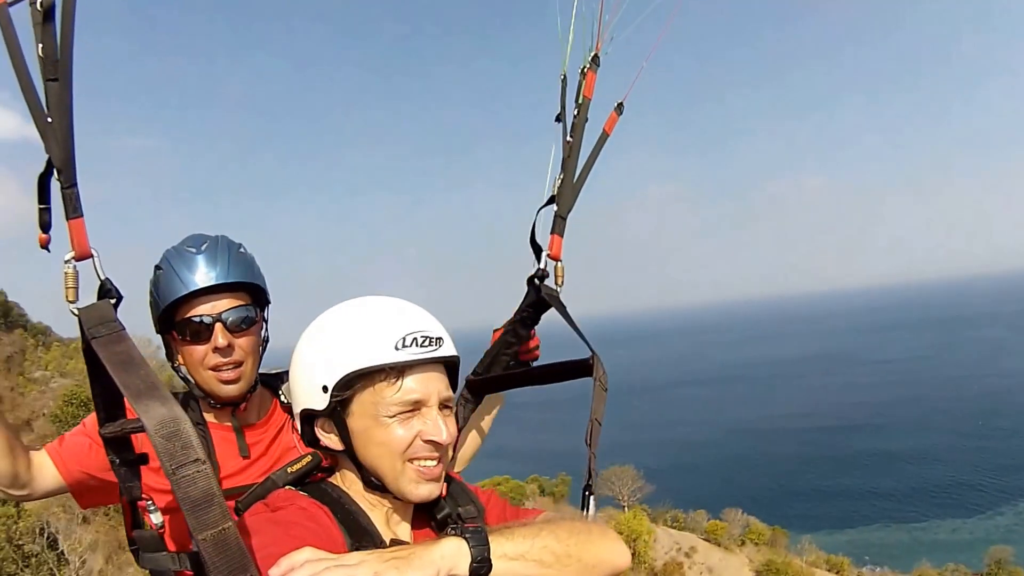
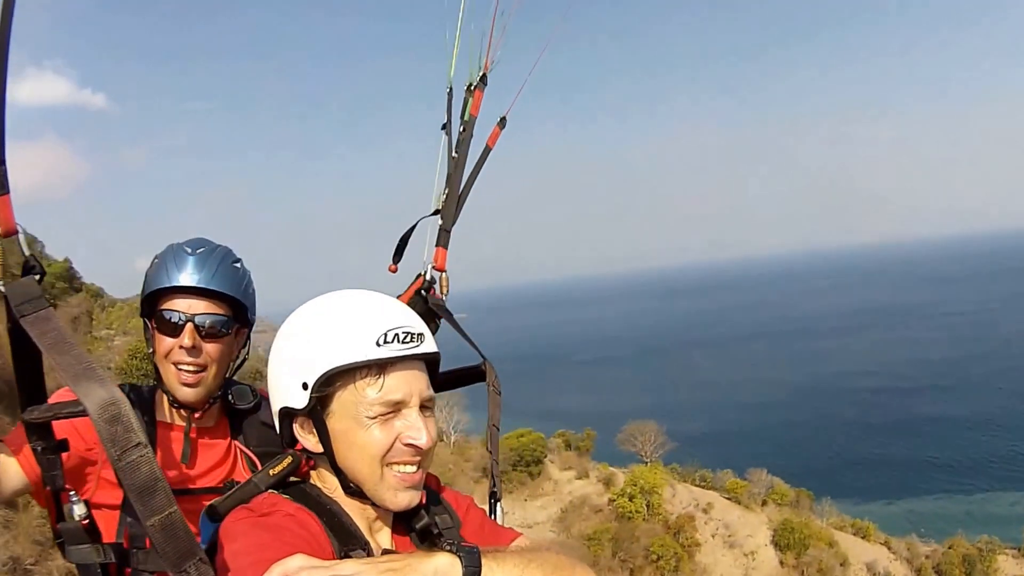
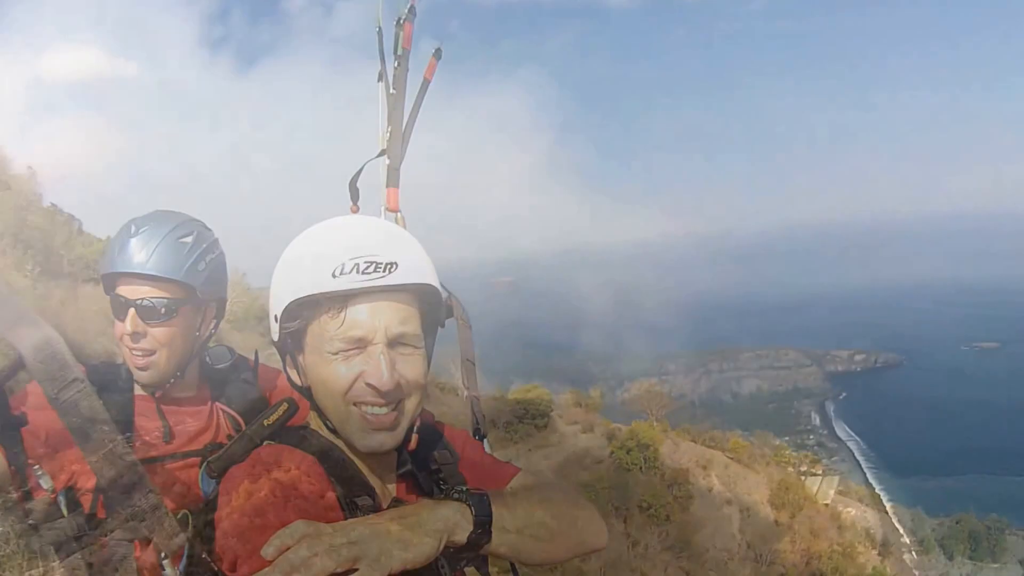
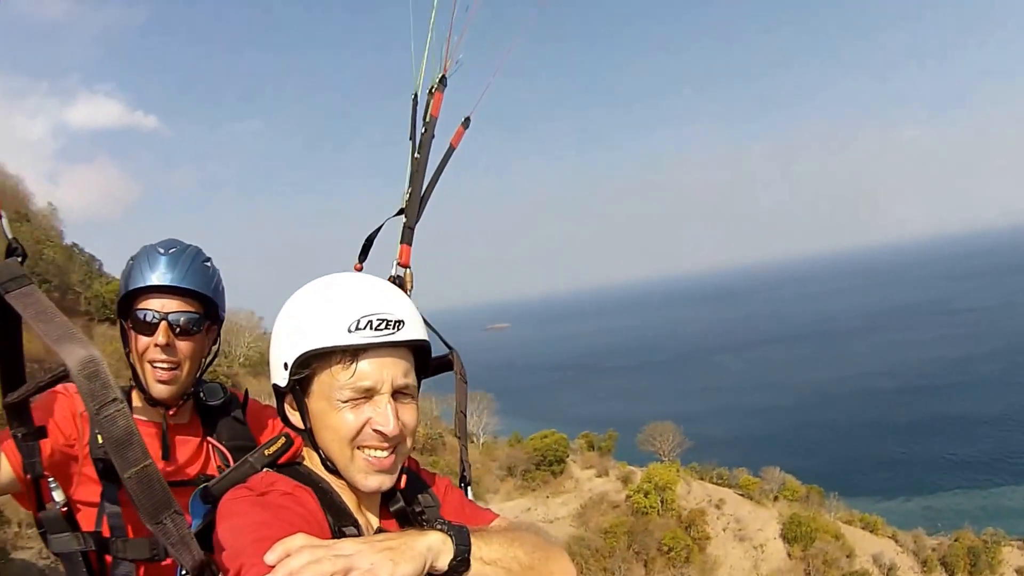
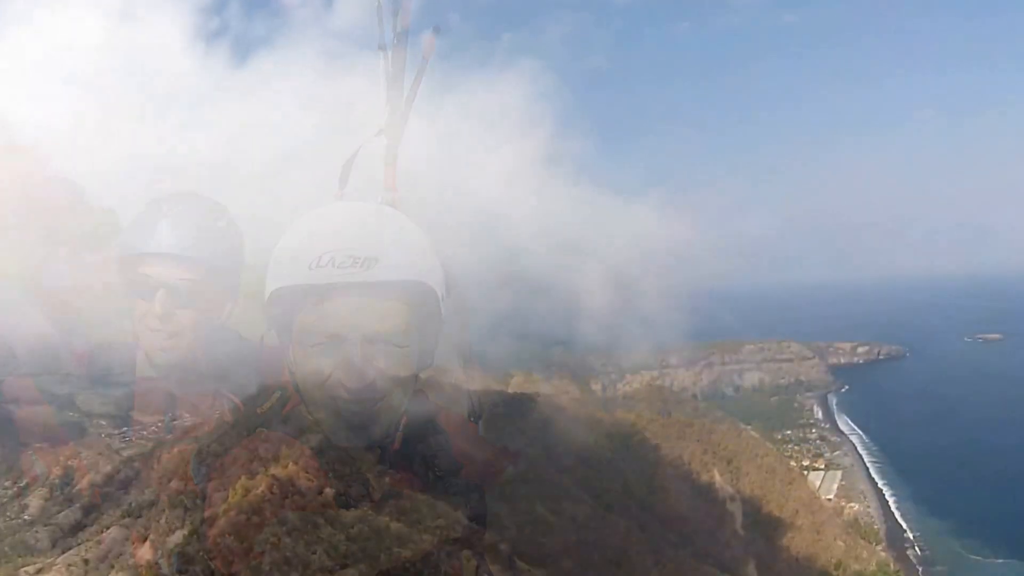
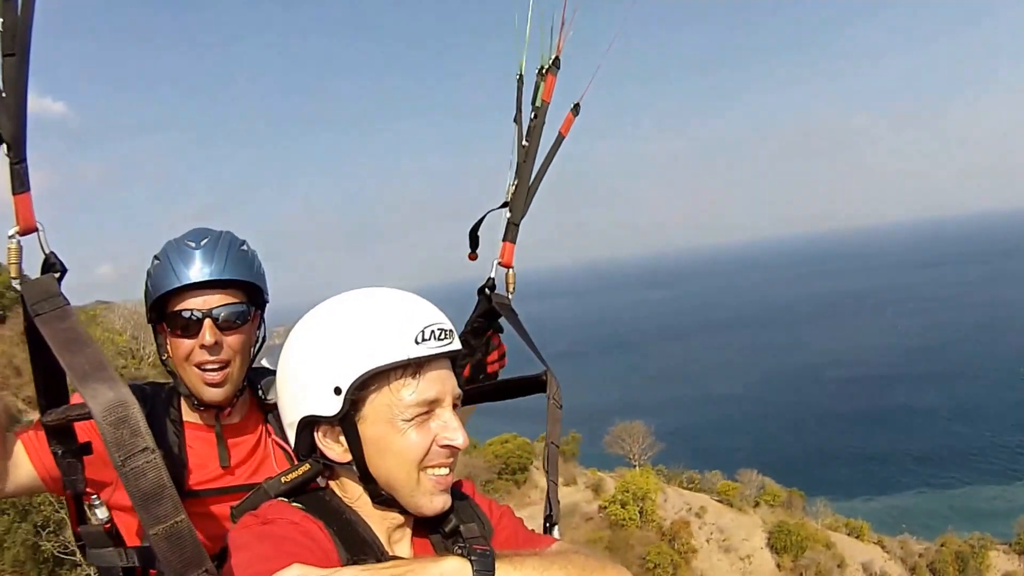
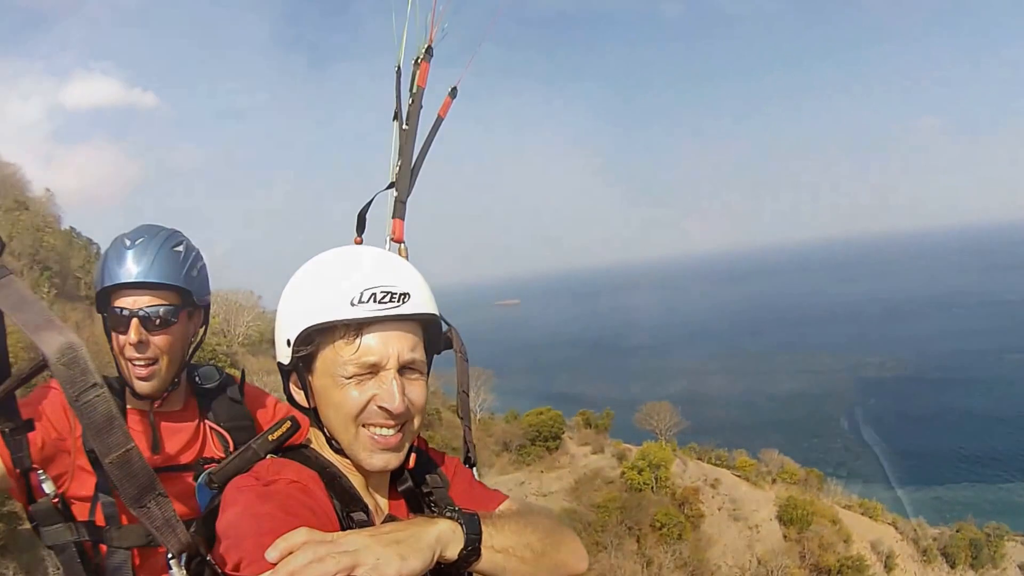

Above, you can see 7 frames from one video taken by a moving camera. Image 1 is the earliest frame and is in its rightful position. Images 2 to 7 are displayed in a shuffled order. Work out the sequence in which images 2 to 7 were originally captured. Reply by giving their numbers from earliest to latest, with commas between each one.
6, 2, 4, 7, 3, 5
